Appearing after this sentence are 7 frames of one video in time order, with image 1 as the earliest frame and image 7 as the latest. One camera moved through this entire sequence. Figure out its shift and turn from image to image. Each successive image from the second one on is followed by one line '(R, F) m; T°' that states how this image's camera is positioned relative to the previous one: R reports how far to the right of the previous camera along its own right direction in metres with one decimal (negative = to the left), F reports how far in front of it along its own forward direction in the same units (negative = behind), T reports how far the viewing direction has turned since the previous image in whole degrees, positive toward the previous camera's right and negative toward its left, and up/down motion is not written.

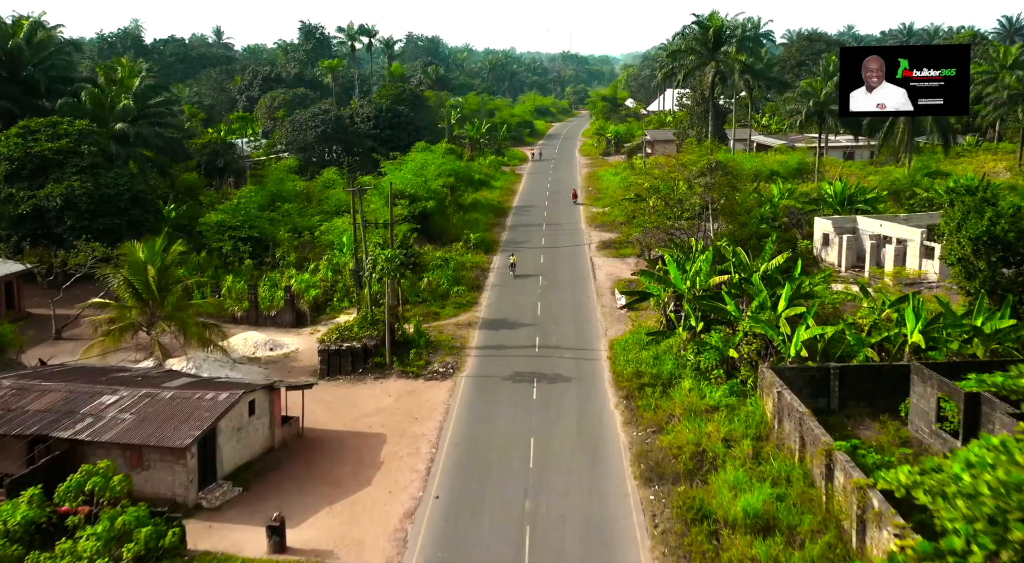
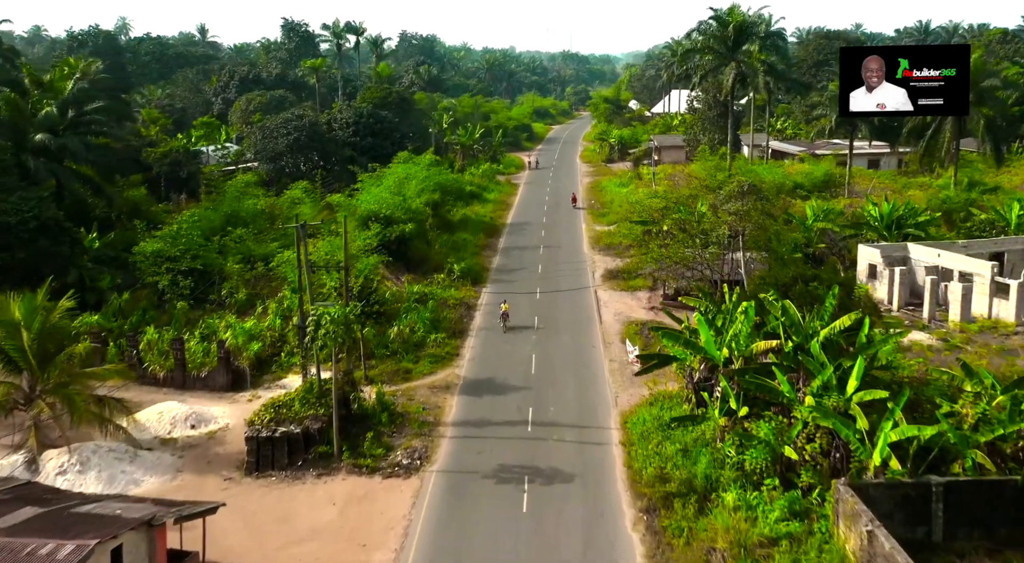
(+0.4, +7.2) m; 0°
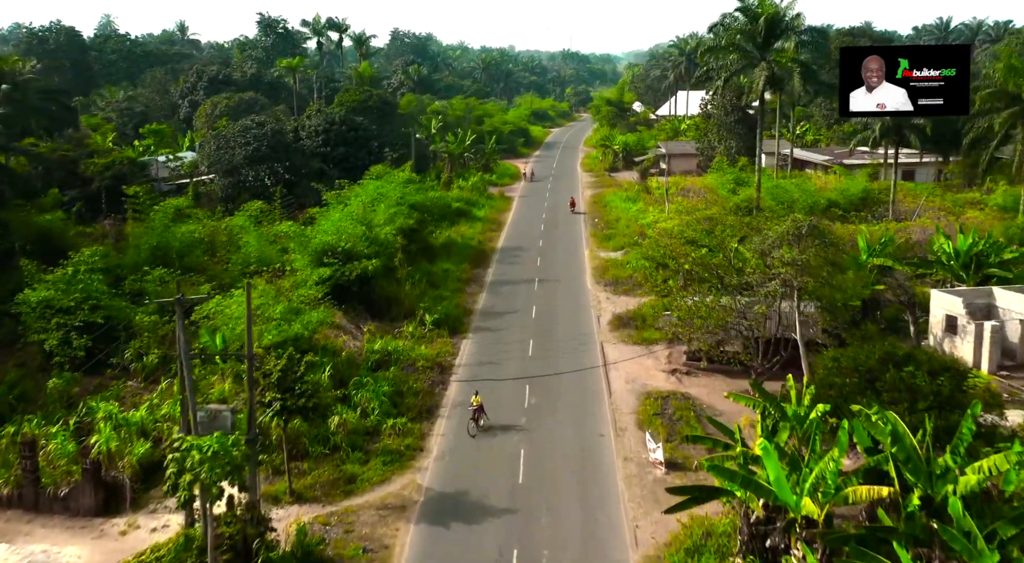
(+0.4, +8.4) m; 0°
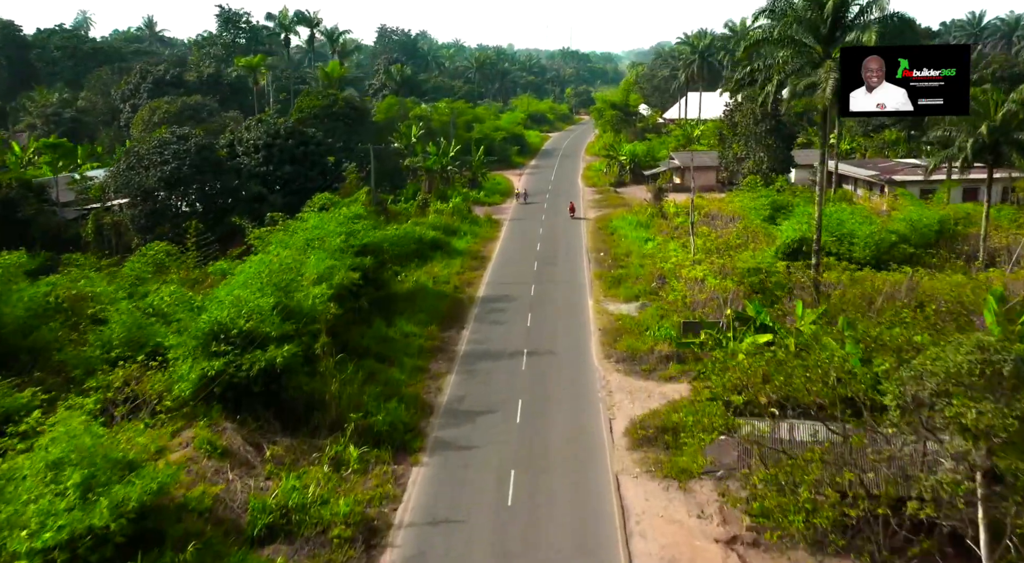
(+0.6, +11.6) m; 0°
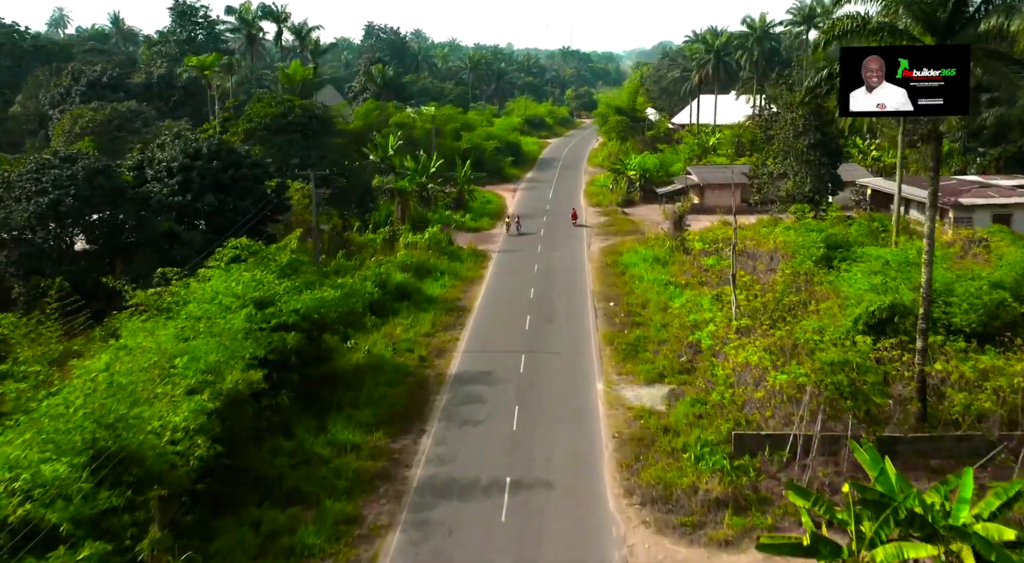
(+0.5, +10.7) m; 0°
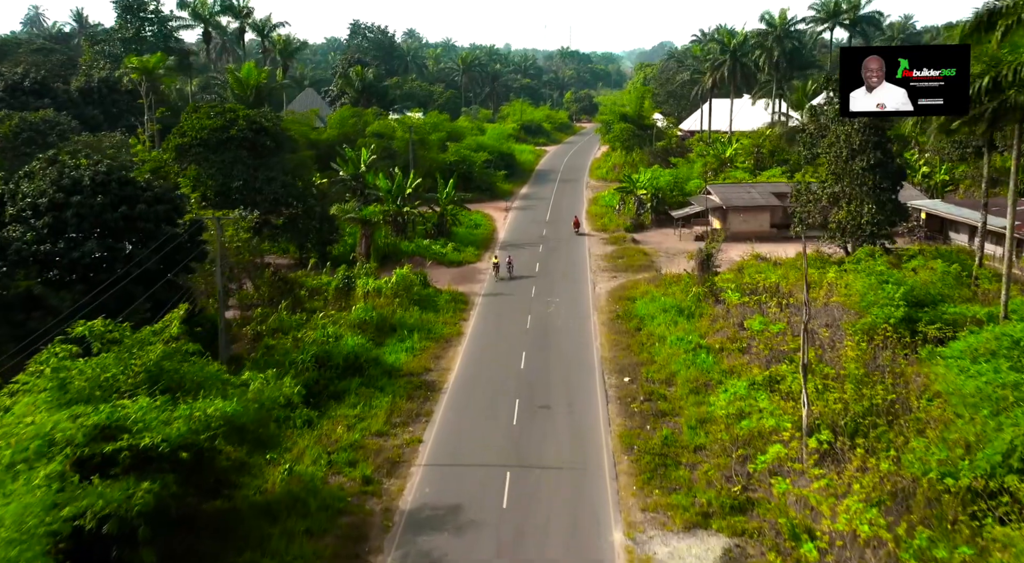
(+0.4, +9.7) m; 0°
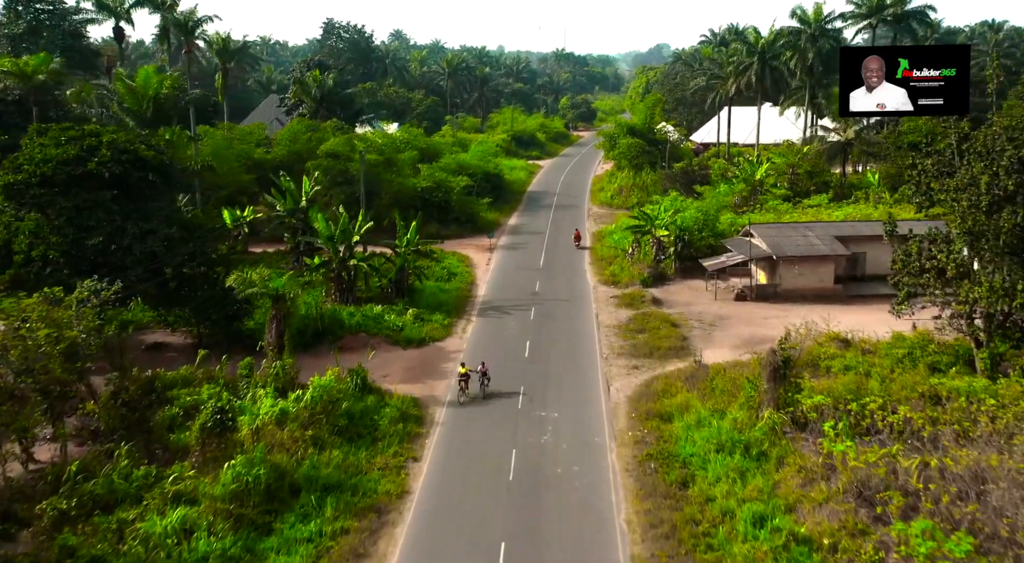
(+0.5, +13.8) m; 0°
